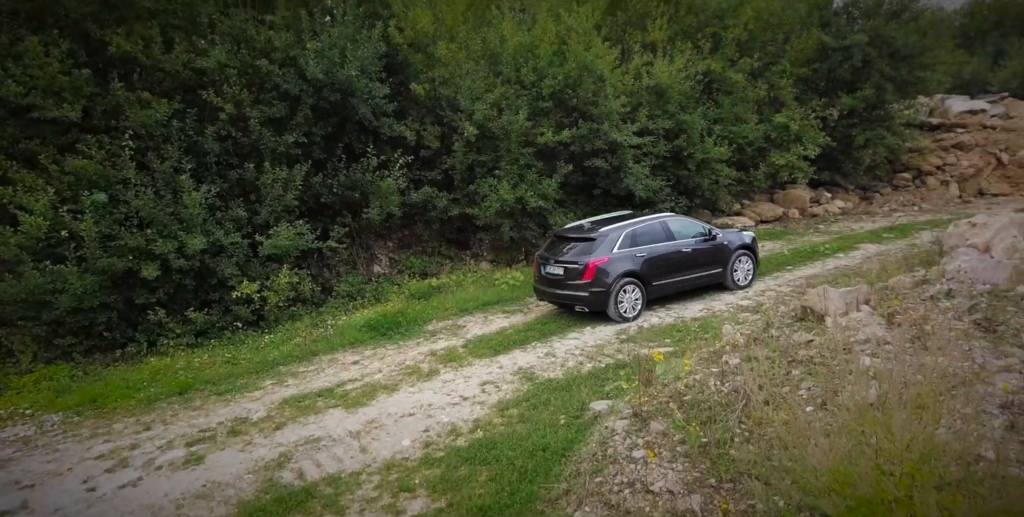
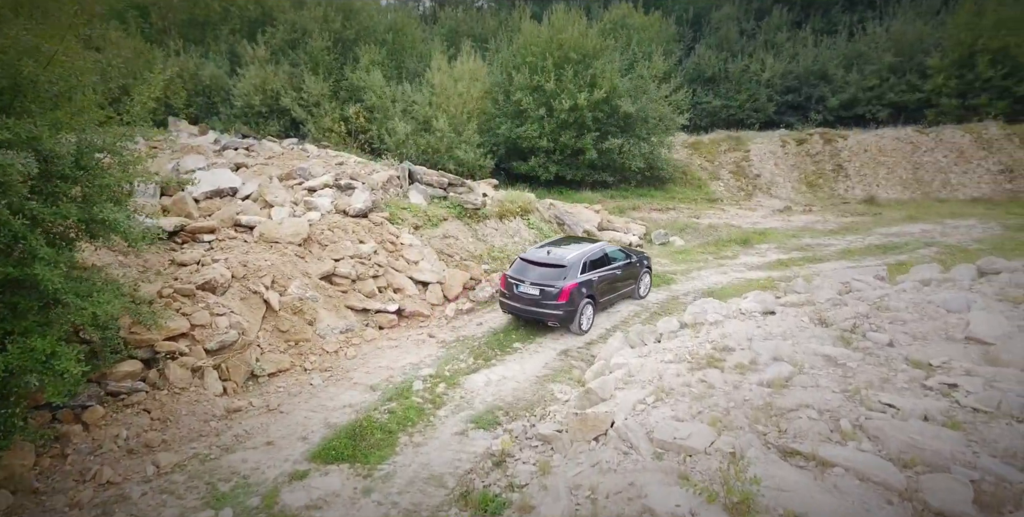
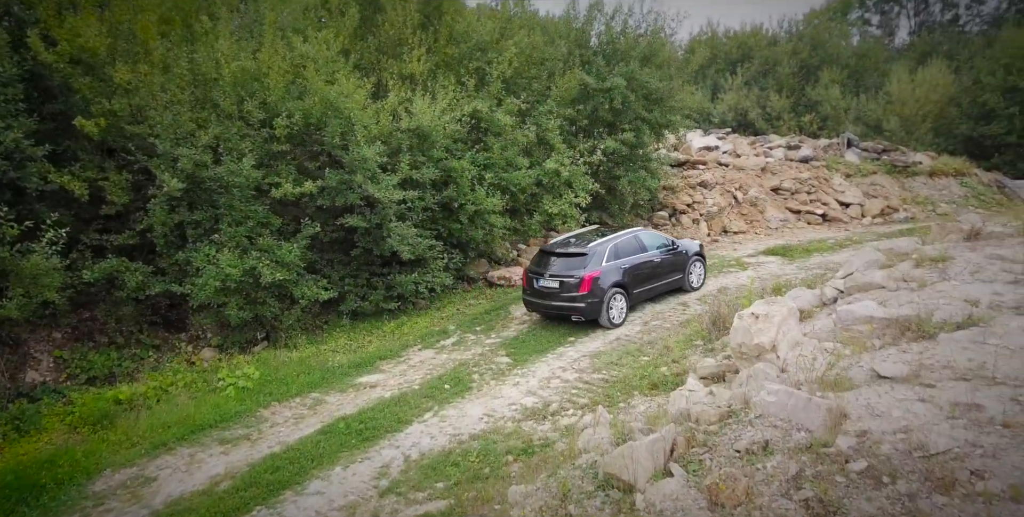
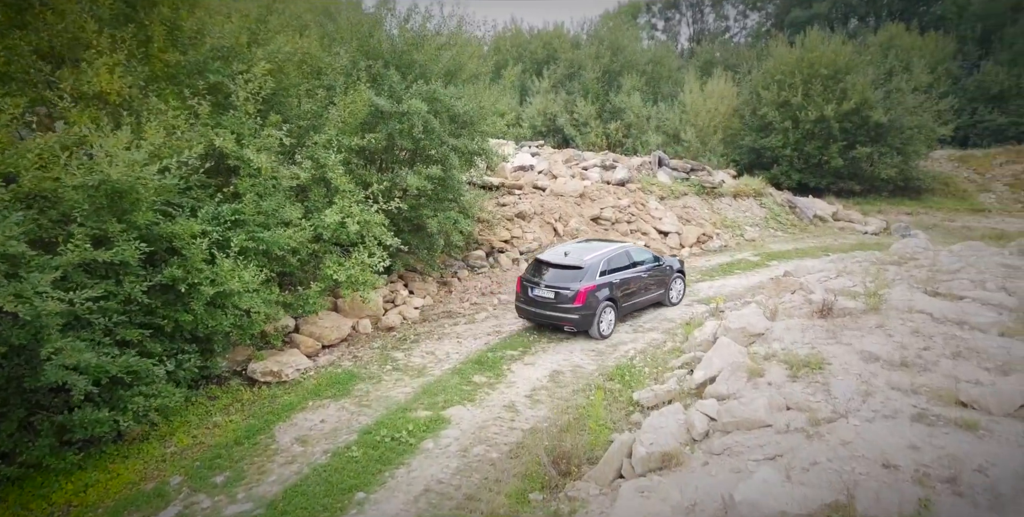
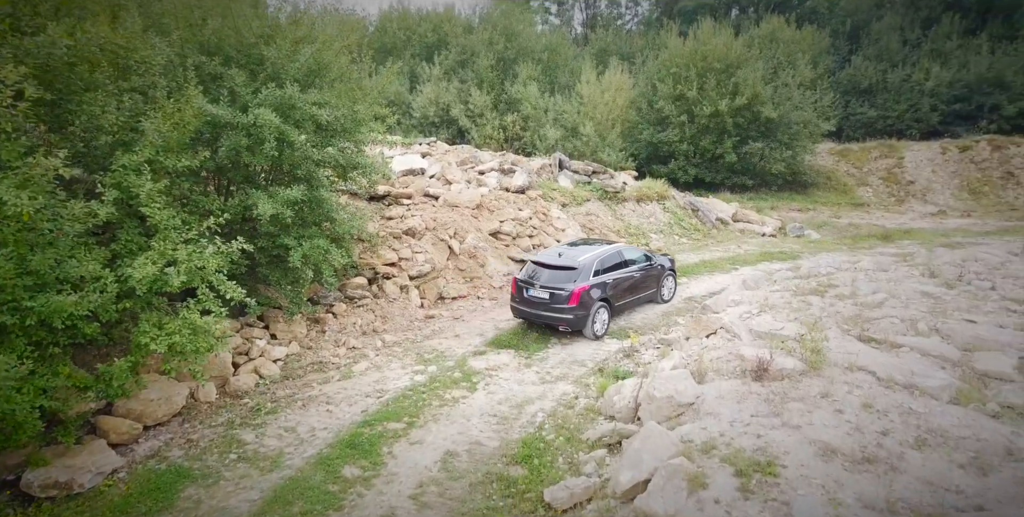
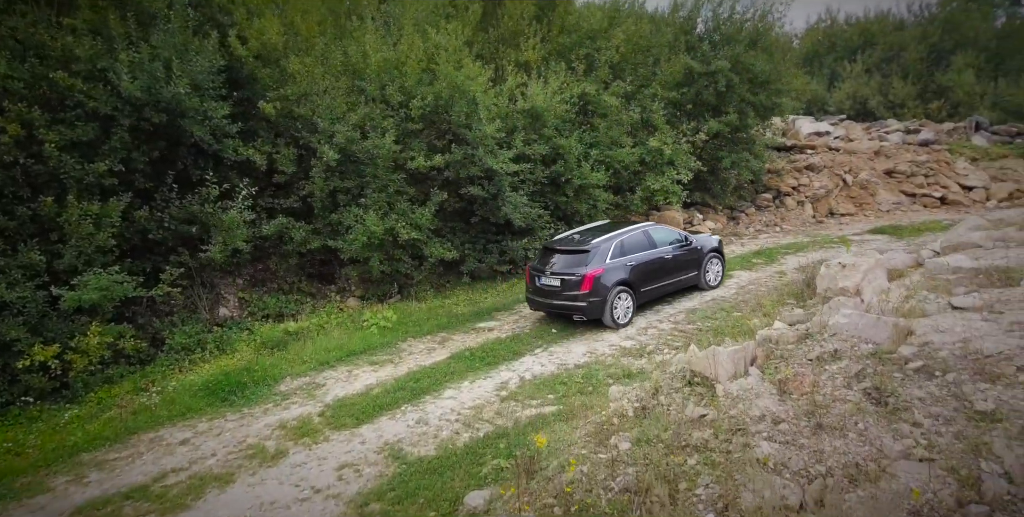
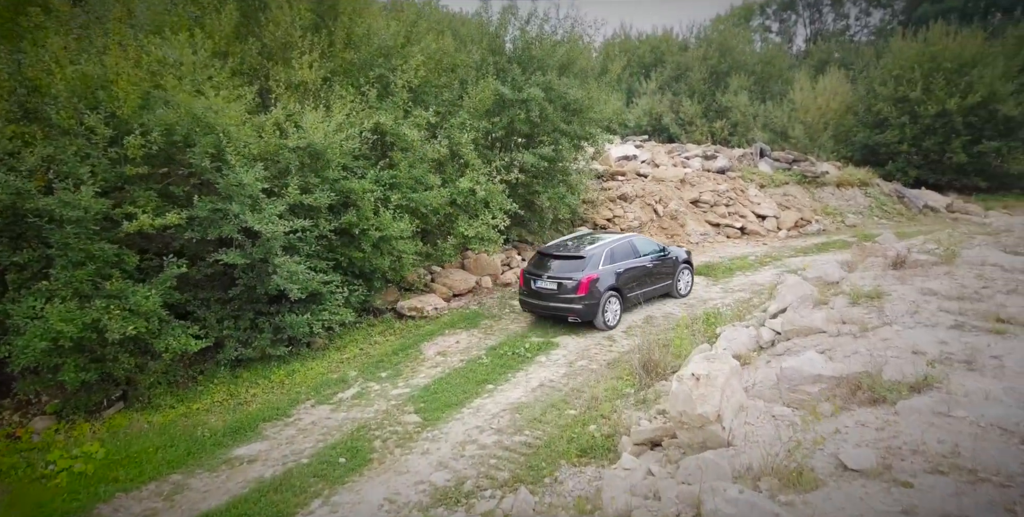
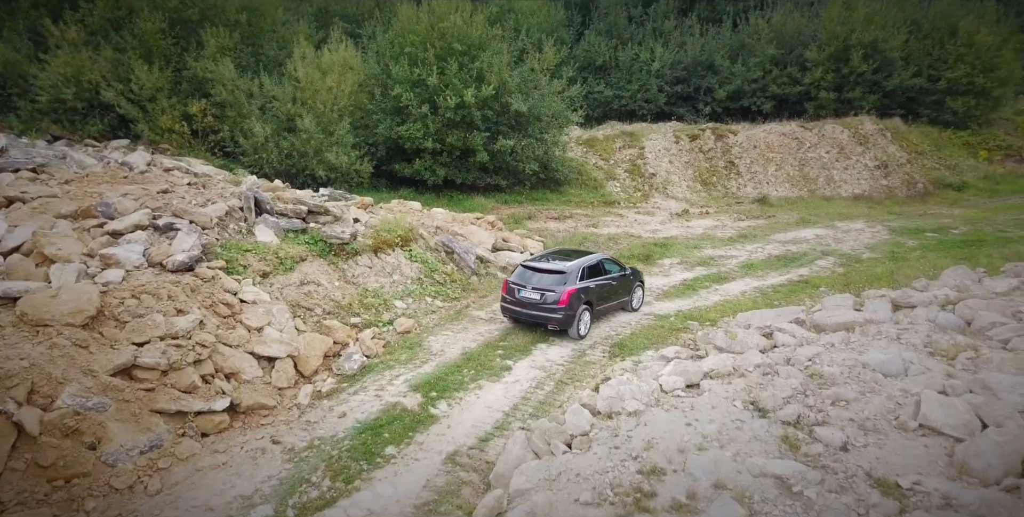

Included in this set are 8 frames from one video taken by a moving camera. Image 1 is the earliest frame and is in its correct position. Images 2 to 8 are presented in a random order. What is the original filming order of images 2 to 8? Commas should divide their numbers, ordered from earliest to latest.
6, 3, 7, 4, 5, 2, 8
